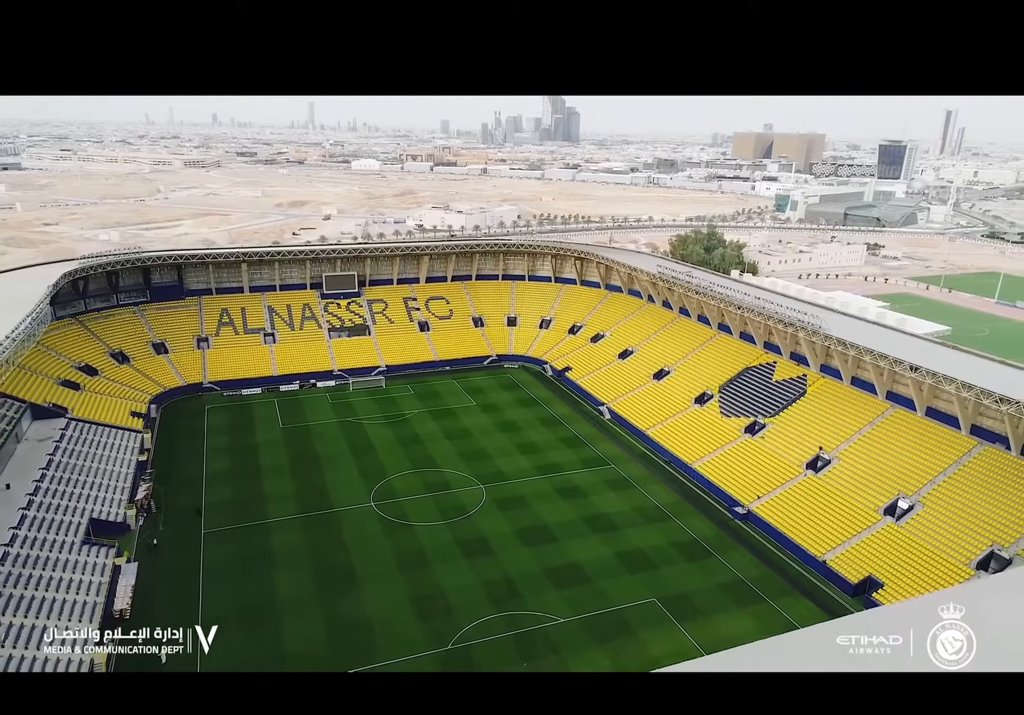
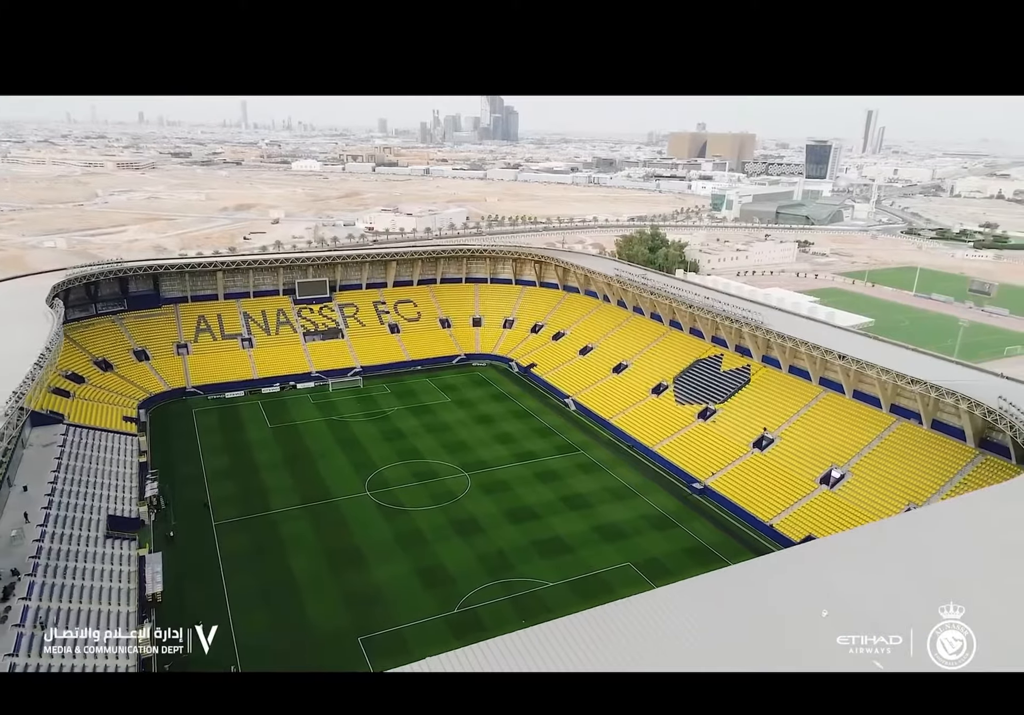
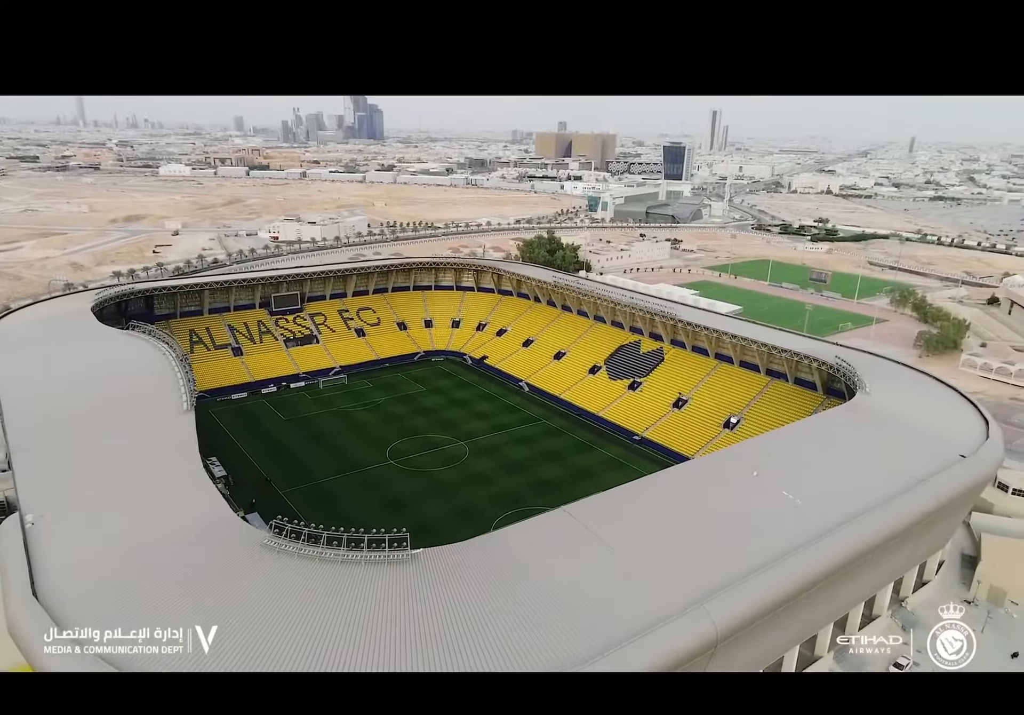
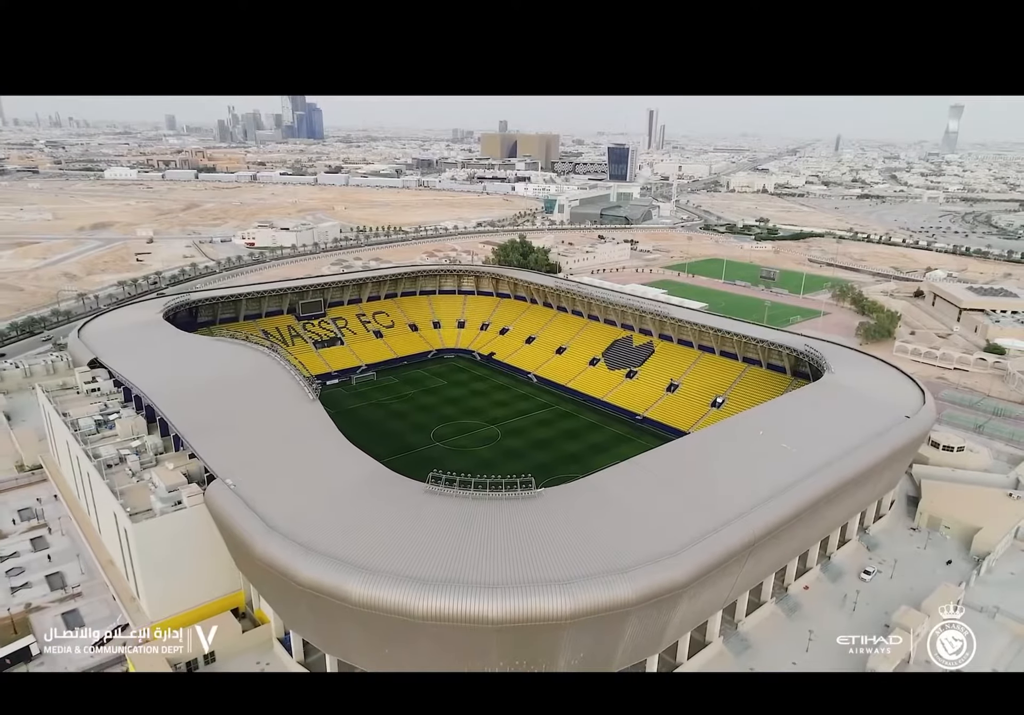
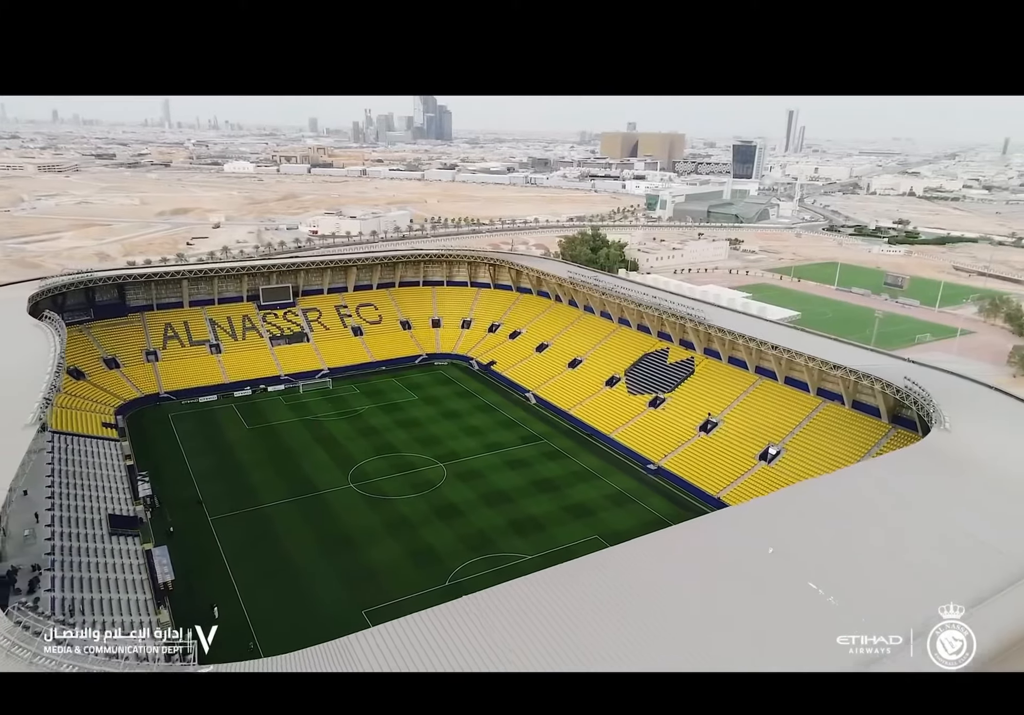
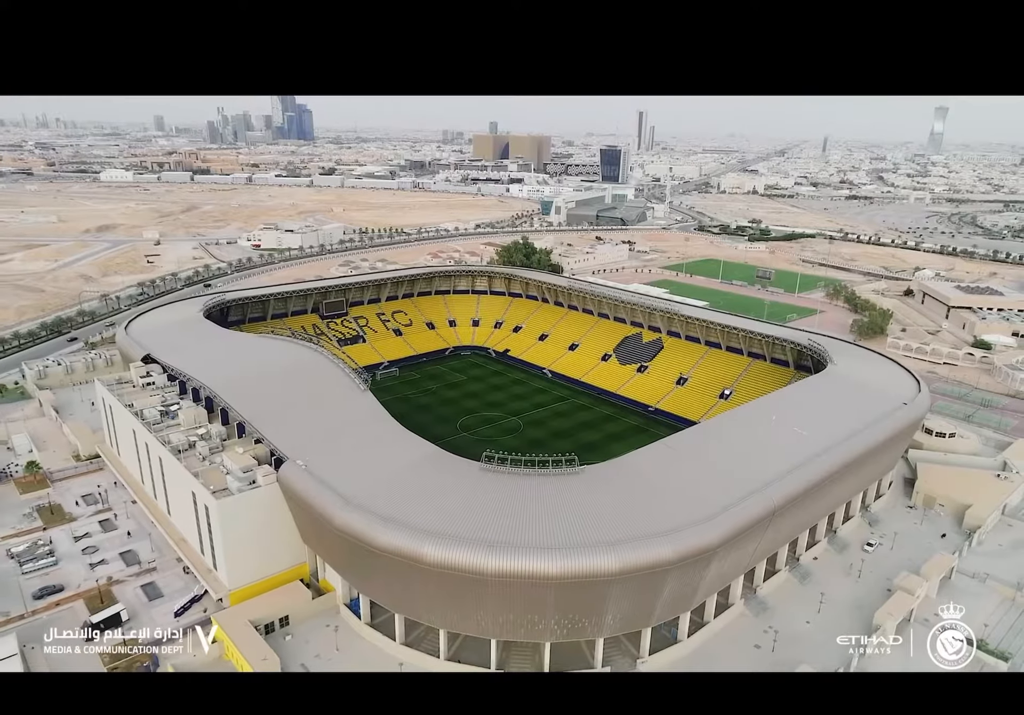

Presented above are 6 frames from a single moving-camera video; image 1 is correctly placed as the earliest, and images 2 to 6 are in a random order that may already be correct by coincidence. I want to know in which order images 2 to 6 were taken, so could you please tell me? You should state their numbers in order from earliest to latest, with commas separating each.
2, 5, 3, 4, 6
